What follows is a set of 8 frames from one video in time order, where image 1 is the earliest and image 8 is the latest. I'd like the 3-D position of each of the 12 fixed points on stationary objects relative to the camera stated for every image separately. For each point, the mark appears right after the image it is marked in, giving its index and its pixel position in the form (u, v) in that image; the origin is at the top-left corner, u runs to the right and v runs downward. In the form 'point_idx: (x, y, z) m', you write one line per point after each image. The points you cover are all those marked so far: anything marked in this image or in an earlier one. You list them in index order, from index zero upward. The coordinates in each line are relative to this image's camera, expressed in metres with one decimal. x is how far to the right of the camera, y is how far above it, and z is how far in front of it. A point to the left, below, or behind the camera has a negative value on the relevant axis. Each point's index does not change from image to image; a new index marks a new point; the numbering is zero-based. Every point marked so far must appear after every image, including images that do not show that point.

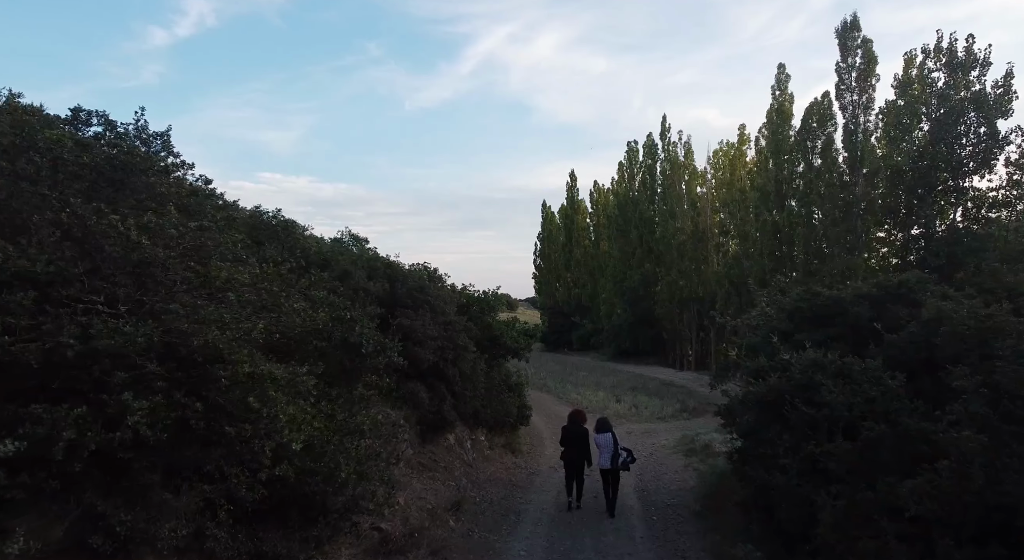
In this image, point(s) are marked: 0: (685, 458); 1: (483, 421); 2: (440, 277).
0: (+3.9, -4.0, +16.7) m
1: (-0.6, -2.9, +15.1) m
2: (-1.4, 0.0, +14.5) m
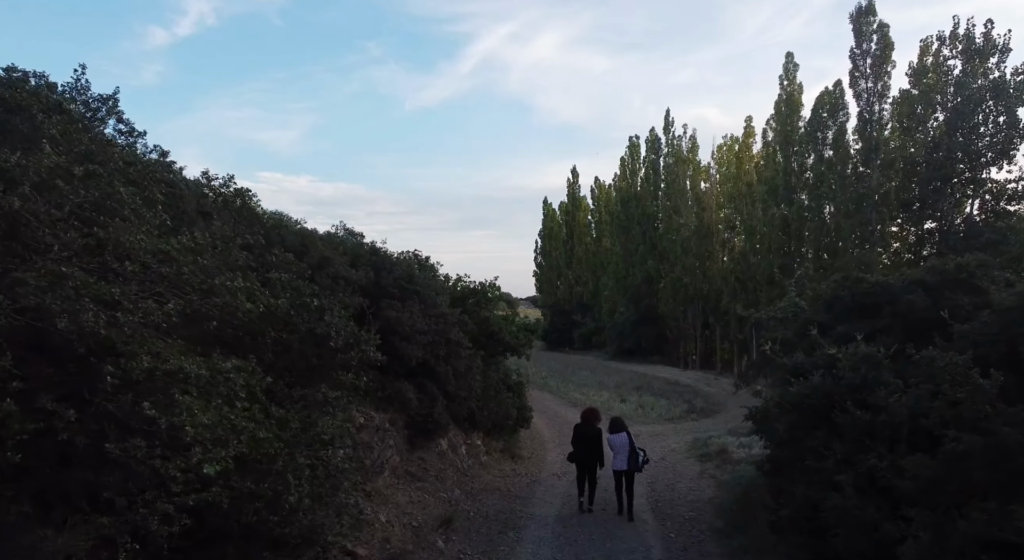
0: (+3.9, -3.9, +15.4) m
1: (-0.6, -2.7, +13.8) m
2: (-1.4, +0.2, +13.2) m
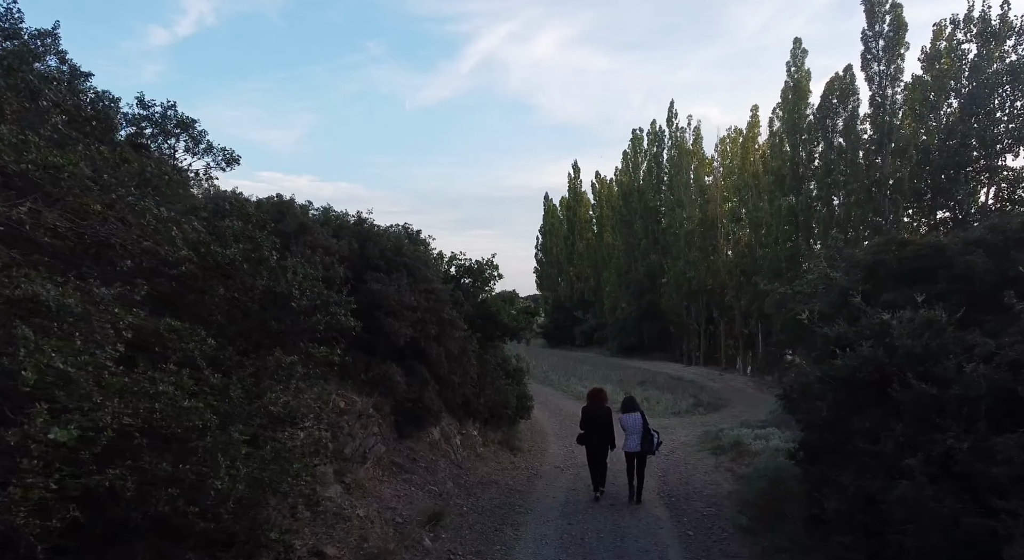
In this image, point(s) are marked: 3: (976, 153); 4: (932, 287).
0: (+3.9, -3.4, +14.3) m
1: (-0.6, -2.3, +12.7) m
2: (-1.5, +0.6, +12.1) m
3: (+11.6, +3.3, +18.2) m
4: (+4.1, -0.1, +7.2) m
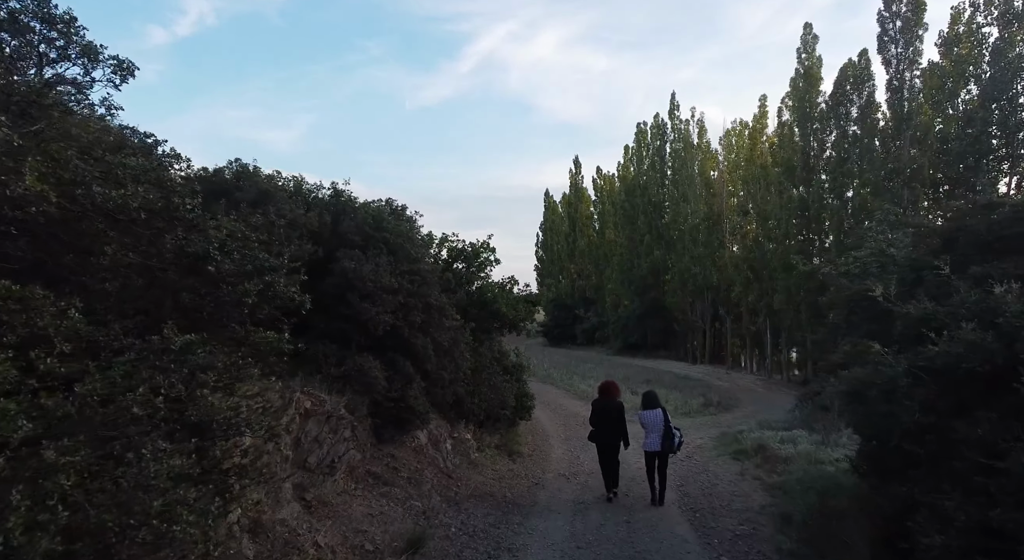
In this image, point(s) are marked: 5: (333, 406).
0: (+3.9, -3.2, +12.8) m
1: (-0.6, -2.1, +11.2) m
2: (-1.5, +0.9, +10.7) m
3: (+11.6, +3.5, +16.7) m
4: (+4.1, +0.2, +5.7) m
5: (-1.9, -1.3, +7.8) m
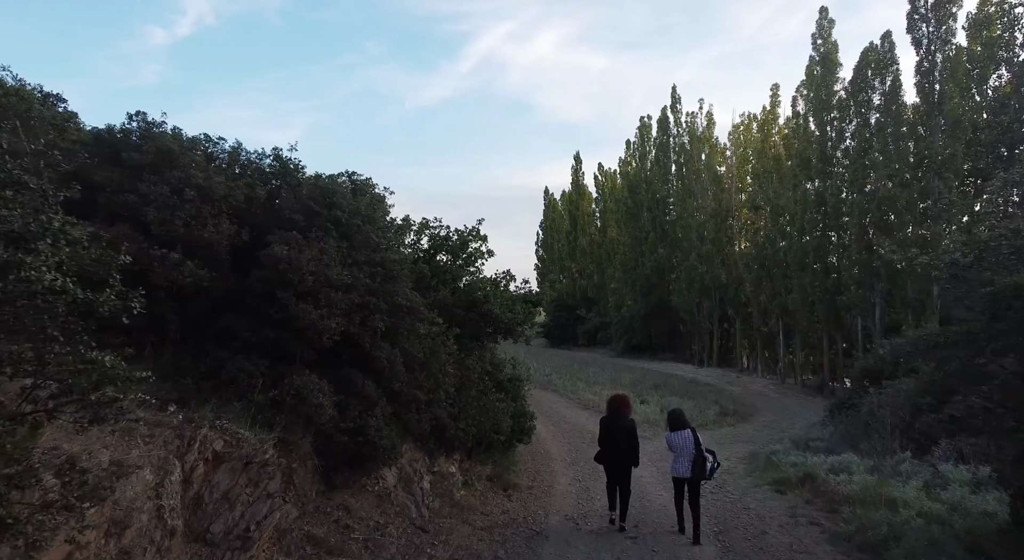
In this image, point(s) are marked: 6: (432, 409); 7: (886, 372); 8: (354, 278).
0: (+3.8, -3.1, +10.6) m
1: (-0.7, -2.0, +9.0) m
2: (-1.5, +1.0, +8.4) m
3: (+11.5, +3.6, +14.4) m
4: (+4.0, +0.3, +3.5) m
5: (-2.0, -1.3, +5.5) m
6: (-0.9, -1.5, +8.5) m
7: (+9.7, -2.4, +19.2) m
8: (-1.4, 0.0, +6.7) m
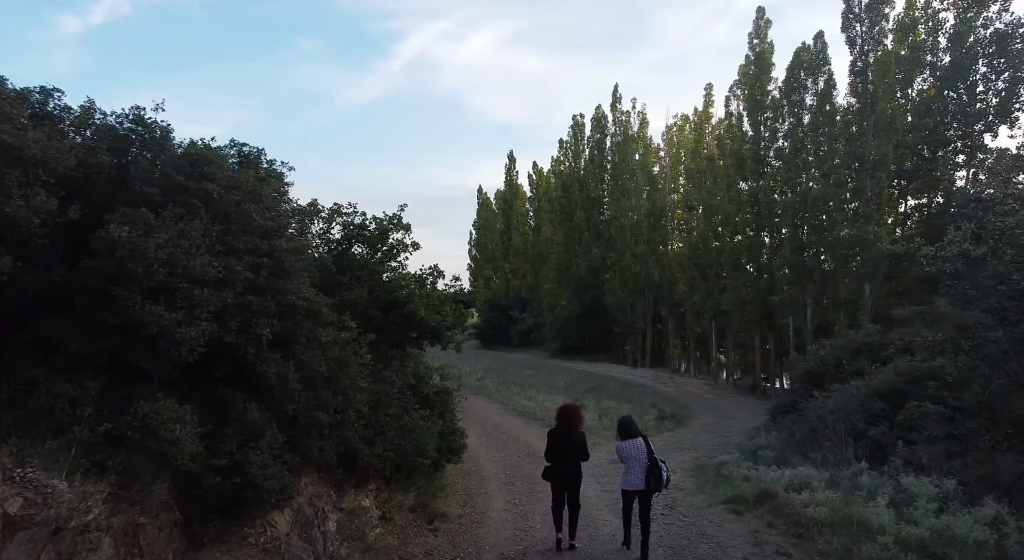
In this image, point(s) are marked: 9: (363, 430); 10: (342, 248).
0: (+2.9, -3.1, +9.5) m
1: (-1.5, -2.0, +7.5) m
2: (-2.2, +1.0, +6.9) m
3: (+10.2, +3.6, +14.0) m
4: (+3.7, +0.3, +2.4) m
5: (-2.4, -1.2, +3.9) m
6: (-1.6, -1.5, +7.0) m
7: (+8.0, -2.4, +18.6) m
8: (-2.0, +0.1, +5.1) m
9: (-1.5, -1.5, +7.4) m
10: (-1.9, +0.4, +8.4) m
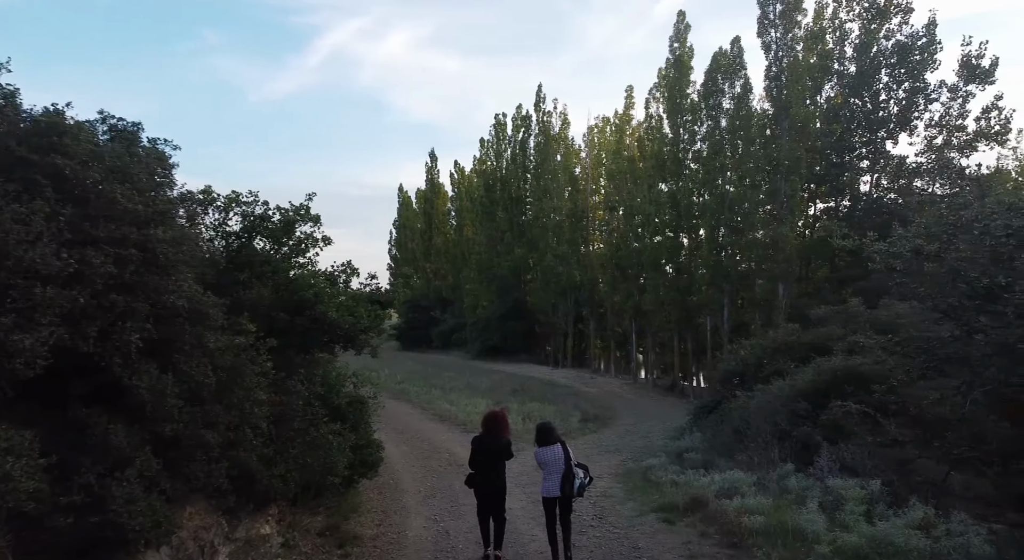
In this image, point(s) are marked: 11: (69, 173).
0: (+1.9, -3.1, +9.1) m
1: (-2.2, -1.9, +6.6) m
2: (-2.9, +1.0, +5.9) m
3: (+8.7, +3.6, +14.4) m
4: (+3.5, +0.3, +2.1) m
5: (-2.7, -1.2, +3.0) m
6: (-2.3, -1.4, +6.1) m
7: (+6.0, -2.4, +18.7) m
8: (-2.4, +0.1, +4.2) m
9: (-2.2, -1.5, +6.5) m
10: (-2.7, +0.4, +7.4) m
11: (-2.7, +0.6, +4.5) m
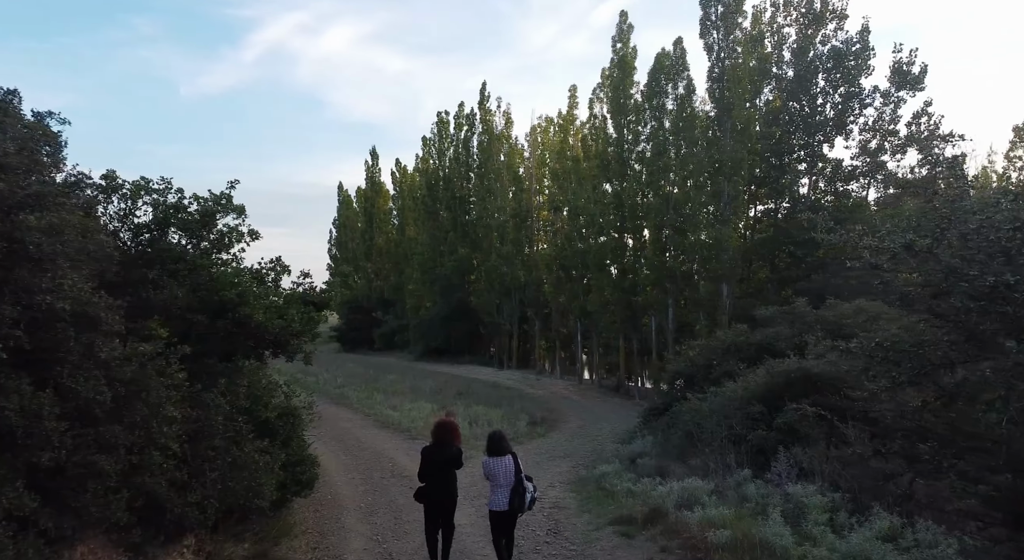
0: (+1.3, -3.1, +8.5) m
1: (-2.6, -1.9, +5.8) m
2: (-3.2, +1.1, +5.0) m
3: (+7.7, +3.6, +14.3) m
4: (+3.5, +0.3, +1.7) m
5: (-2.8, -1.2, +2.1) m
6: (-2.6, -1.4, +5.2) m
7: (+4.7, -2.4, +18.4) m
8: (-2.6, +0.1, +3.3) m
9: (-2.6, -1.5, +5.6) m
10: (-3.2, +0.4, +6.5) m
11: (-2.9, +0.7, +3.6) m
